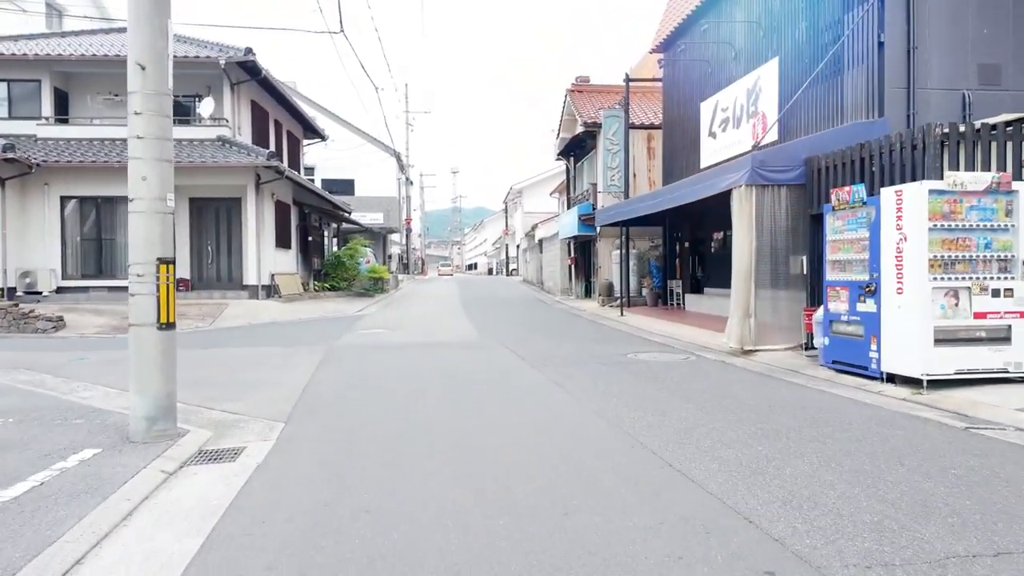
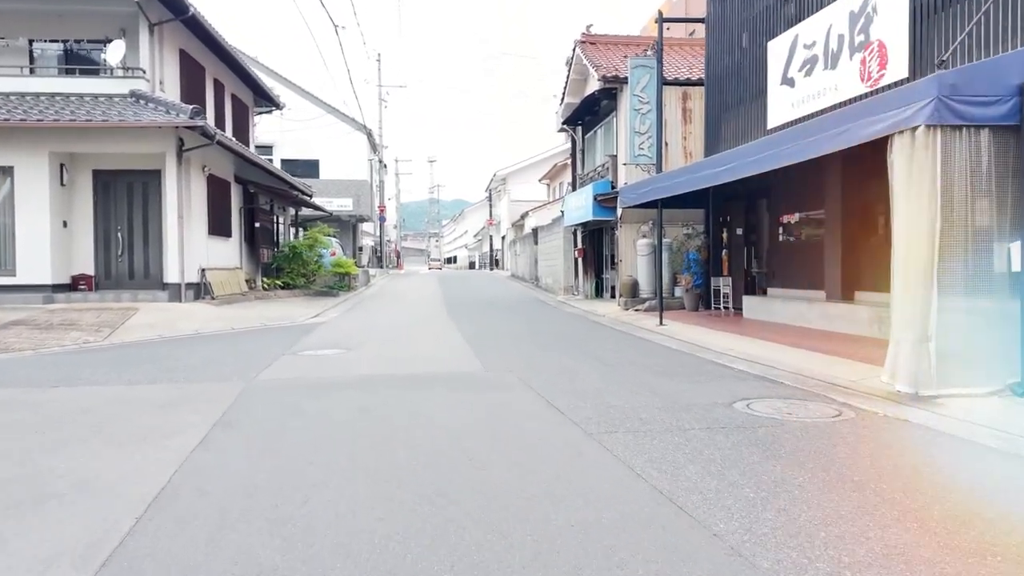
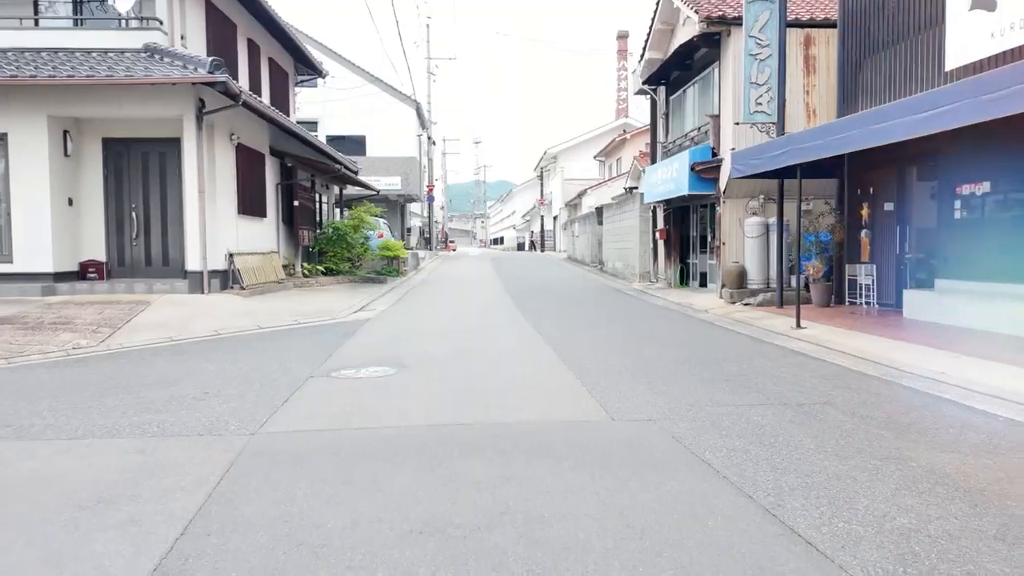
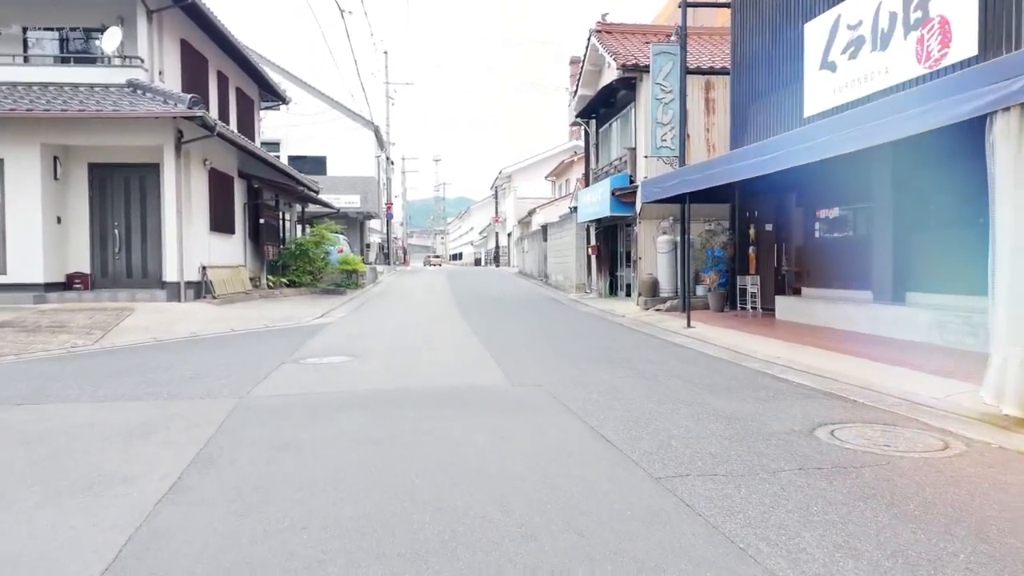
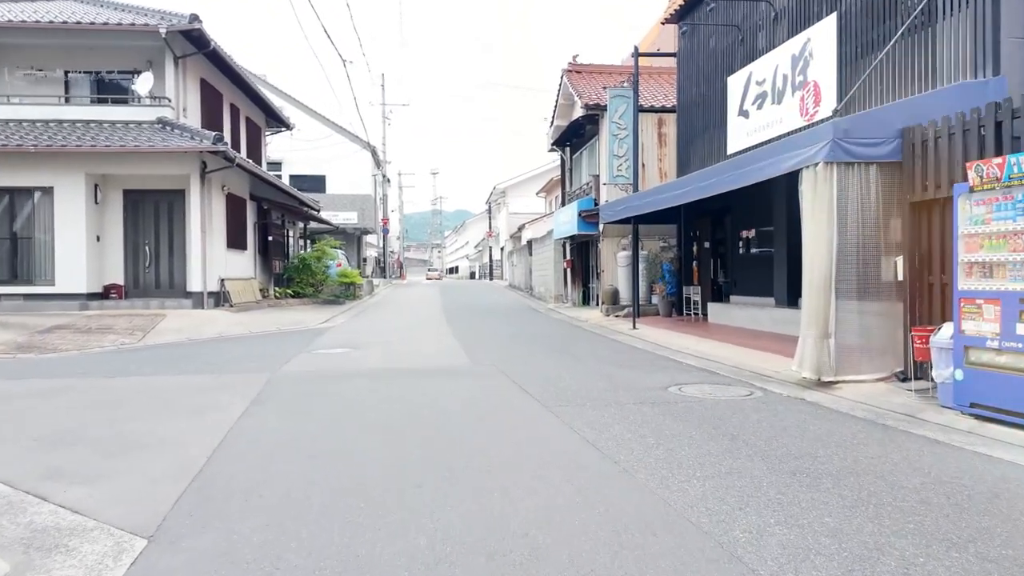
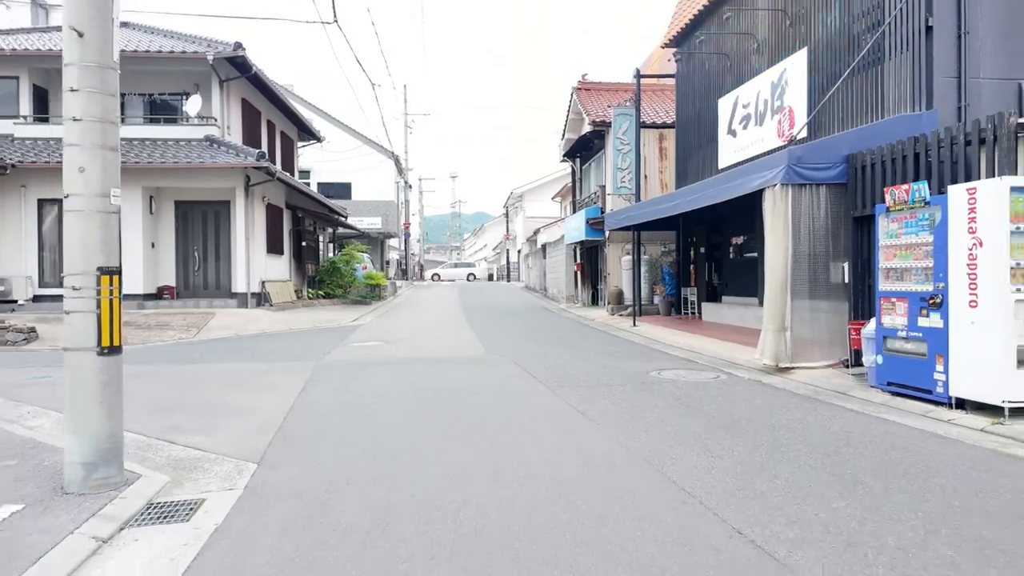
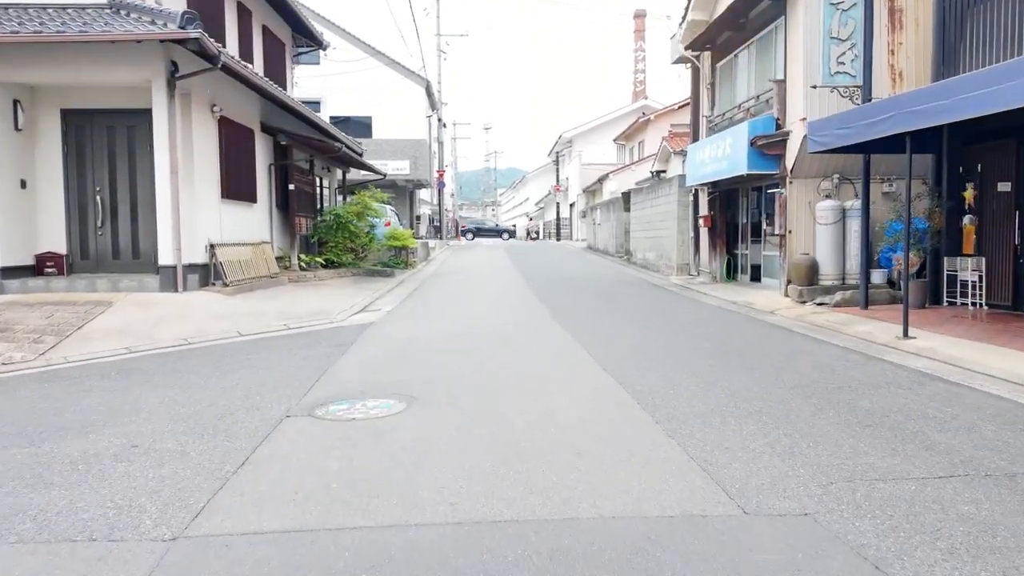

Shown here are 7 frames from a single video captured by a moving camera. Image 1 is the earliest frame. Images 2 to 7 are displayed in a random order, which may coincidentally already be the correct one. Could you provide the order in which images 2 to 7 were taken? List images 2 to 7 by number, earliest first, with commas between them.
6, 5, 2, 4, 3, 7
